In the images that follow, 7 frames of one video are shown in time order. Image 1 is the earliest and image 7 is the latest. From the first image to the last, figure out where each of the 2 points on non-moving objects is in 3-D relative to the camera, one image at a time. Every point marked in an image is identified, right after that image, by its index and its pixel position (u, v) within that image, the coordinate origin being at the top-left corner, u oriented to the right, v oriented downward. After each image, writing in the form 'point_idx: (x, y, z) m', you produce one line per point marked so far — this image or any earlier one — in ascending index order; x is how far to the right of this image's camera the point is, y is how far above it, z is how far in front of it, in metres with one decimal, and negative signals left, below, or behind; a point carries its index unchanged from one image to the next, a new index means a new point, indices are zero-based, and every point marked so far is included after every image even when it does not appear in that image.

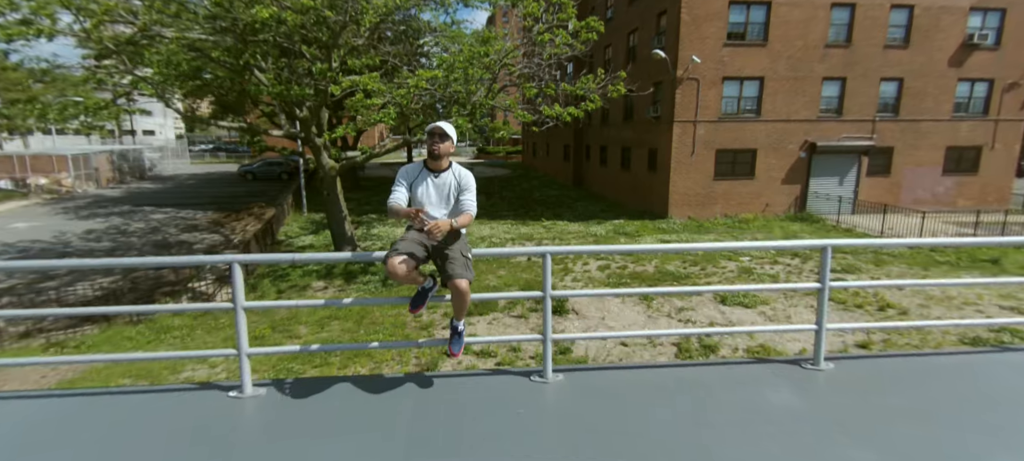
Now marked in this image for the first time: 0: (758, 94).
0: (+7.9, +4.4, +14.9) m
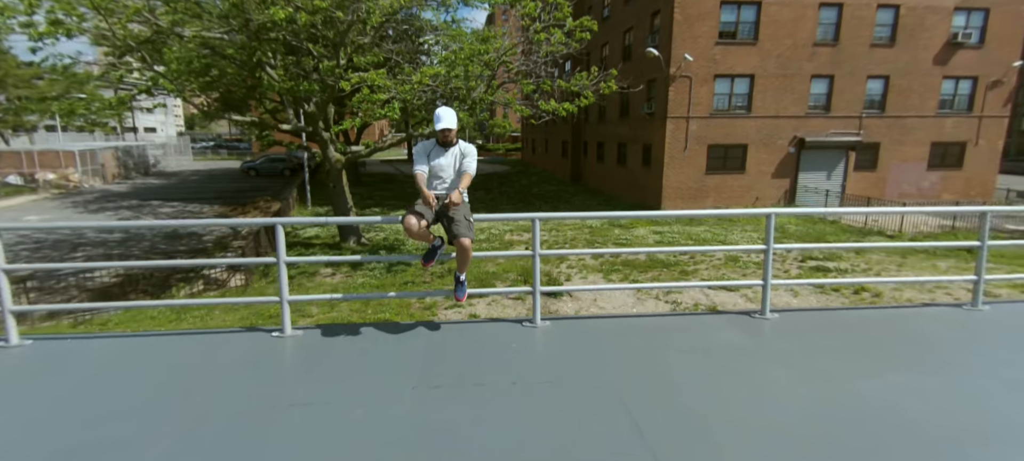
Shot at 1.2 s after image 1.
0: (+7.9, +4.7, +15.4) m
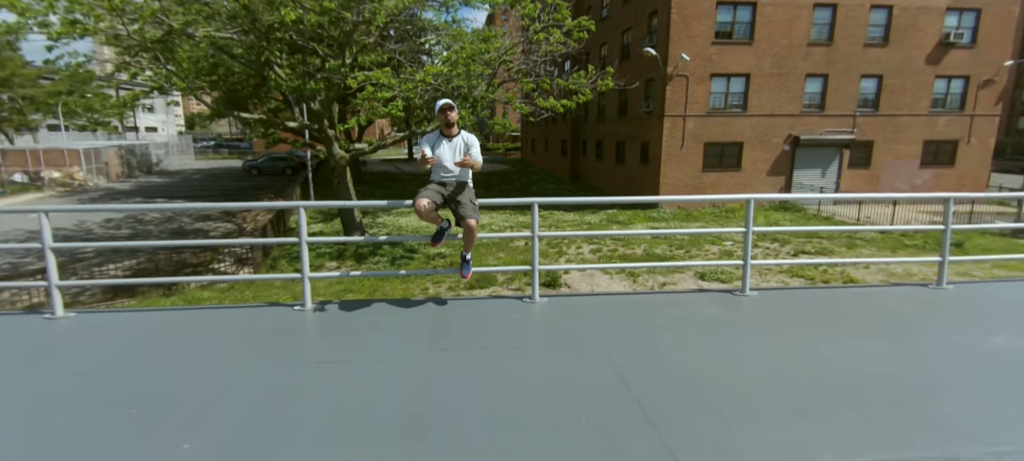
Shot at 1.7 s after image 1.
0: (+7.9, +4.8, +15.7) m
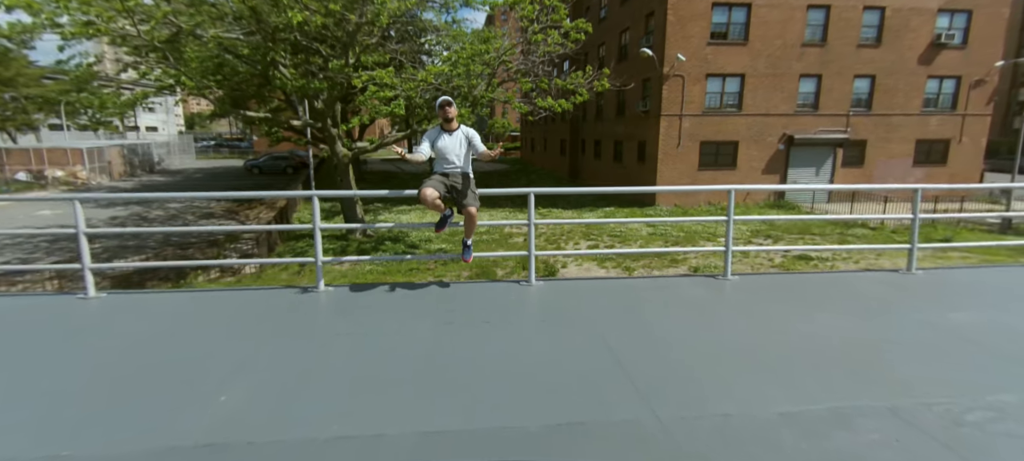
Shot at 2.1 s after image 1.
0: (+7.9, +4.9, +15.9) m
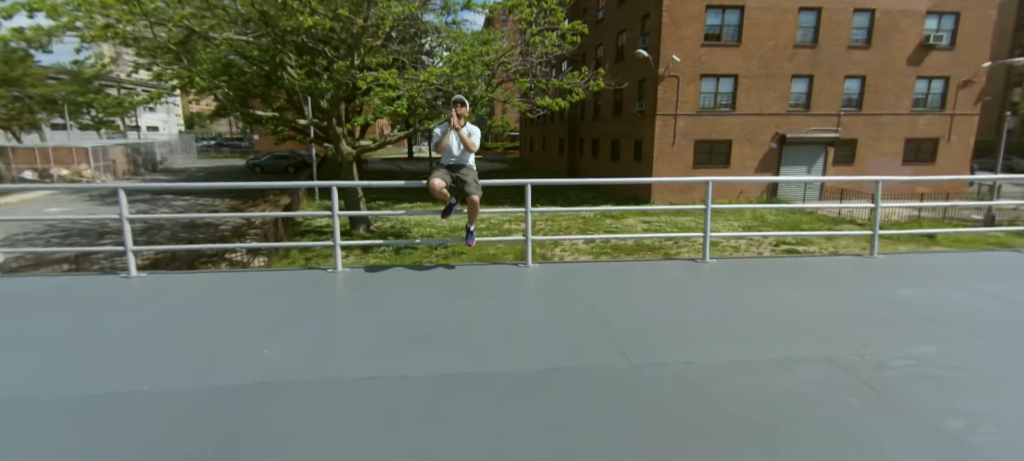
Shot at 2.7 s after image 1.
0: (+7.8, +5.0, +16.3) m
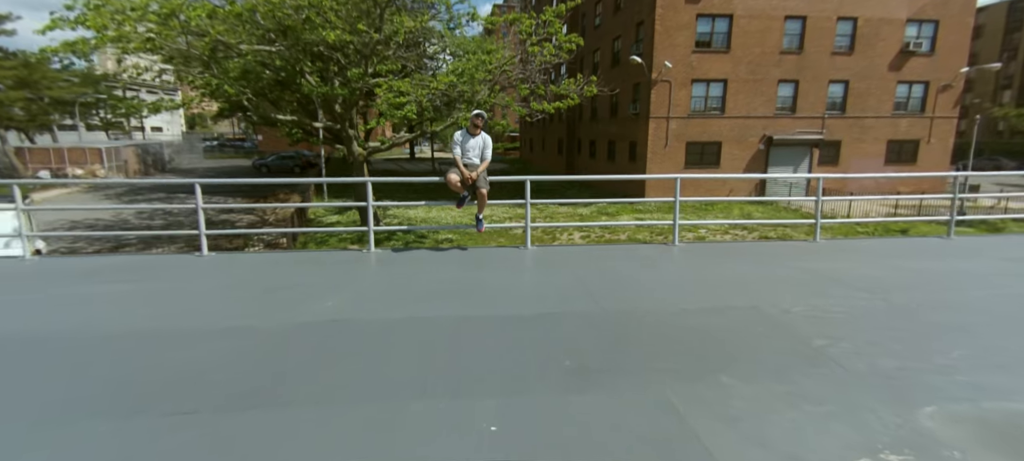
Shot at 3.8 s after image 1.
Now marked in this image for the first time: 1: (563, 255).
0: (+7.9, +5.1, +17.2) m
1: (+0.6, -0.3, +5.0) m
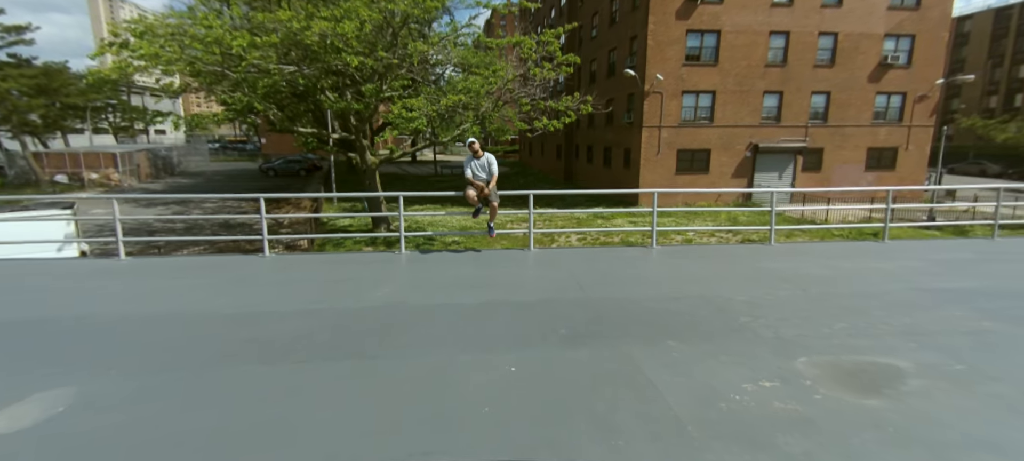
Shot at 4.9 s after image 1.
0: (+7.9, +5.0, +18.2) m
1: (+0.6, -0.4, +6.0) m
